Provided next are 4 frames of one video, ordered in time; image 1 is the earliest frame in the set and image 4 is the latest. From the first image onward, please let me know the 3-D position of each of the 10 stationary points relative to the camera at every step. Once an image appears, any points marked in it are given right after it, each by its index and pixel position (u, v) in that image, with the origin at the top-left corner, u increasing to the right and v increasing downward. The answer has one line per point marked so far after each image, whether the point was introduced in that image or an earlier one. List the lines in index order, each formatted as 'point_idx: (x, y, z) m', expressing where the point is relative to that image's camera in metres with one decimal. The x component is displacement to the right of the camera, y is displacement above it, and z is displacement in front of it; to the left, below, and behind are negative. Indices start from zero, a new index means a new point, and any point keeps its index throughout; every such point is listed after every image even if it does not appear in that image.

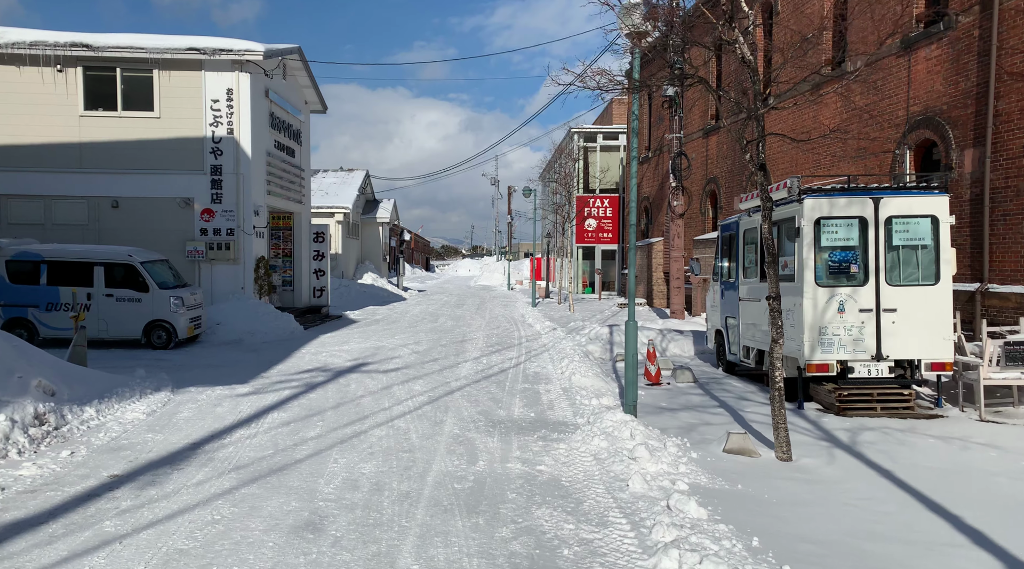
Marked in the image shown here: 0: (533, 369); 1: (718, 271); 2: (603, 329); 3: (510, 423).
0: (+0.4, -1.4, +12.8) m
1: (+3.7, +0.3, +13.8) m
2: (+2.0, -0.9, +16.6) m
3: (0.0, -1.5, +8.4) m
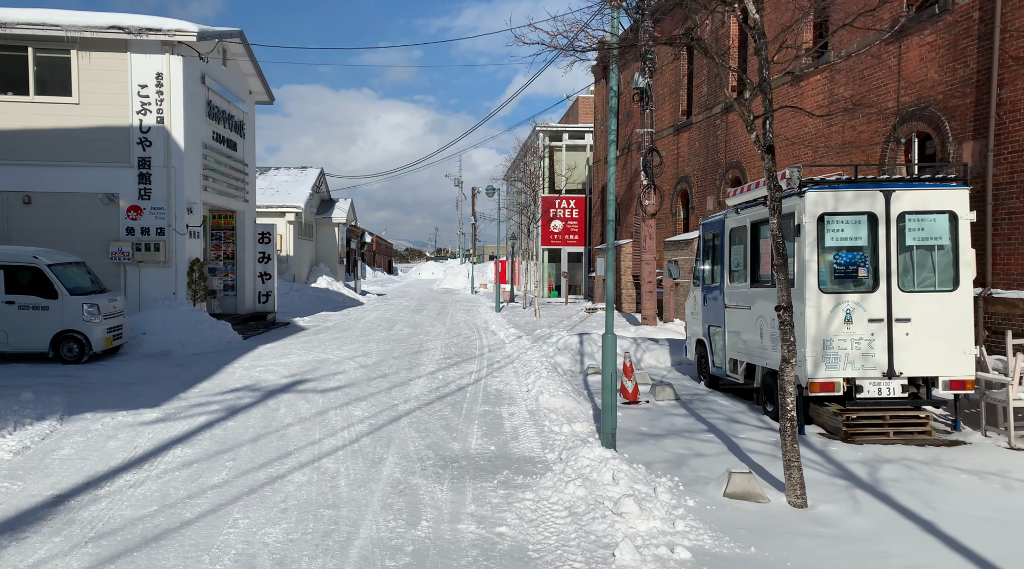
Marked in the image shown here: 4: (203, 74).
0: (-0.3, -1.5, +11.3) m
1: (+3.1, +0.2, +12.4) m
2: (+1.2, -1.0, +15.2) m
3: (-0.4, -1.6, +6.9) m
4: (-7.5, +5.1, +18.3) m
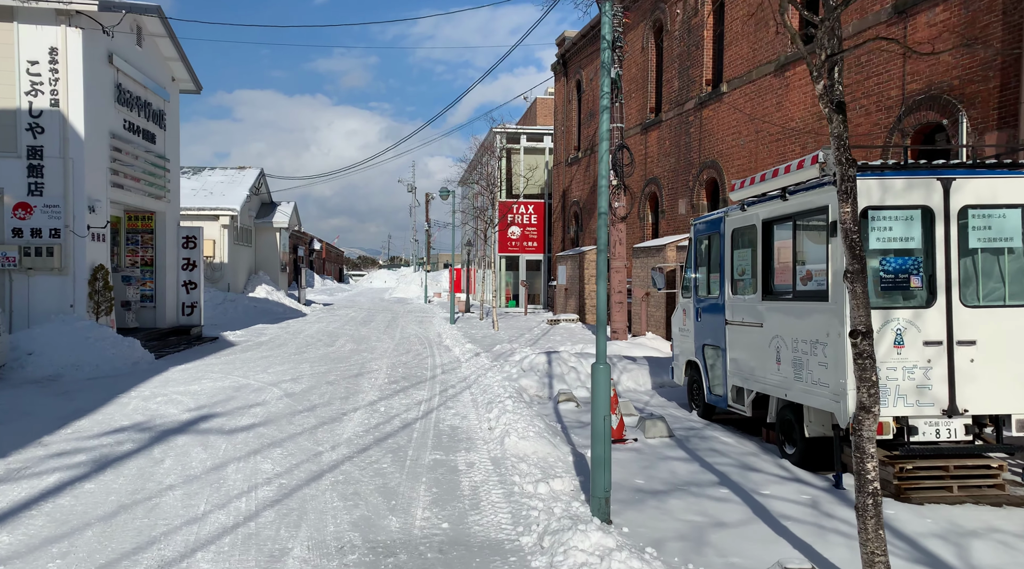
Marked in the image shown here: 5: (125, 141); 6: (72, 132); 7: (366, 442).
0: (-0.8, -1.6, +9.3) m
1: (+2.5, 0.0, +10.6) m
2: (+0.5, -1.2, +13.2) m
3: (-0.7, -1.7, +4.8) m
4: (-8.4, +4.8, +15.9) m
5: (-8.5, +3.2, +16.7) m
6: (-8.4, +2.9, +14.5) m
7: (-1.5, -1.7, +8.0) m
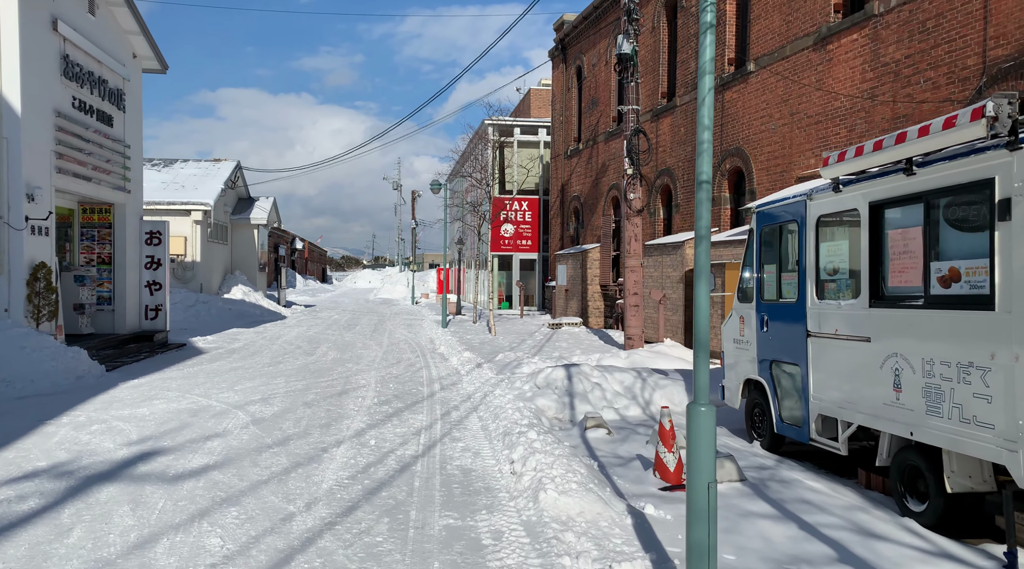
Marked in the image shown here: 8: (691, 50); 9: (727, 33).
0: (-0.5, -1.7, +7.3) m
1: (+2.7, 0.0, +8.7) m
2: (+0.6, -1.2, +11.3) m
3: (-0.3, -1.7, +2.8) m
4: (-8.3, +4.8, +13.7) m
5: (-8.4, +3.1, +14.6) m
6: (-8.2, +2.9, +12.3) m
7: (-1.3, -1.7, +6.0) m
8: (+4.5, +5.9, +19.1) m
9: (+5.0, +5.8, +17.5) m
